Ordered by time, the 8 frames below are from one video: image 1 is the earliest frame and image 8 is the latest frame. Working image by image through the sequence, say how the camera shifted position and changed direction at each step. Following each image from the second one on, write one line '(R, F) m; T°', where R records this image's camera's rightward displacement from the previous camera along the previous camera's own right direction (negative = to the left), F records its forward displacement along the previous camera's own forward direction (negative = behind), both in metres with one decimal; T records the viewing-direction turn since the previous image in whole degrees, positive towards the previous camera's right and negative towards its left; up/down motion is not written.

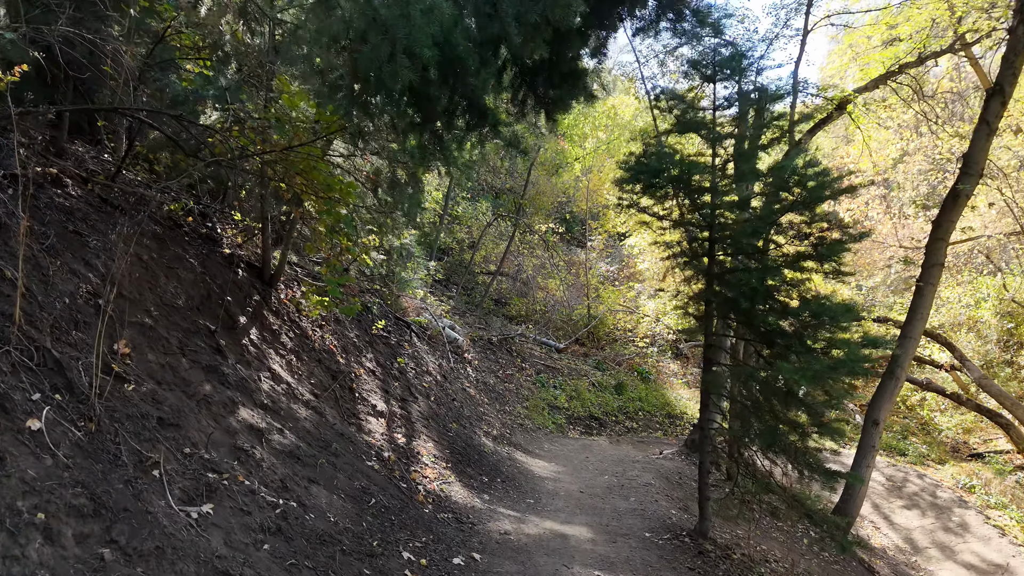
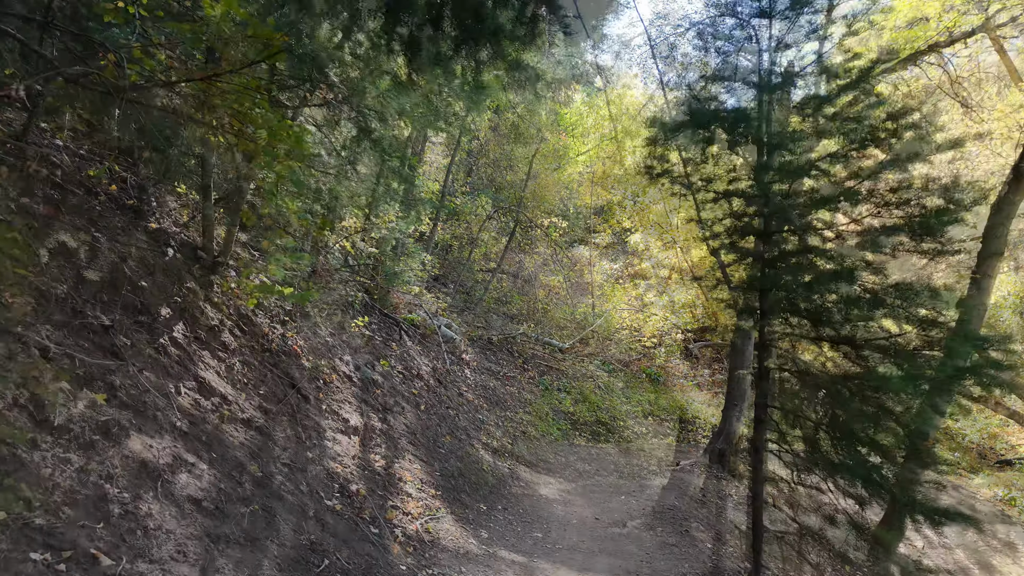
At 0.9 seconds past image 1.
(0.0, +1.6) m; 0°
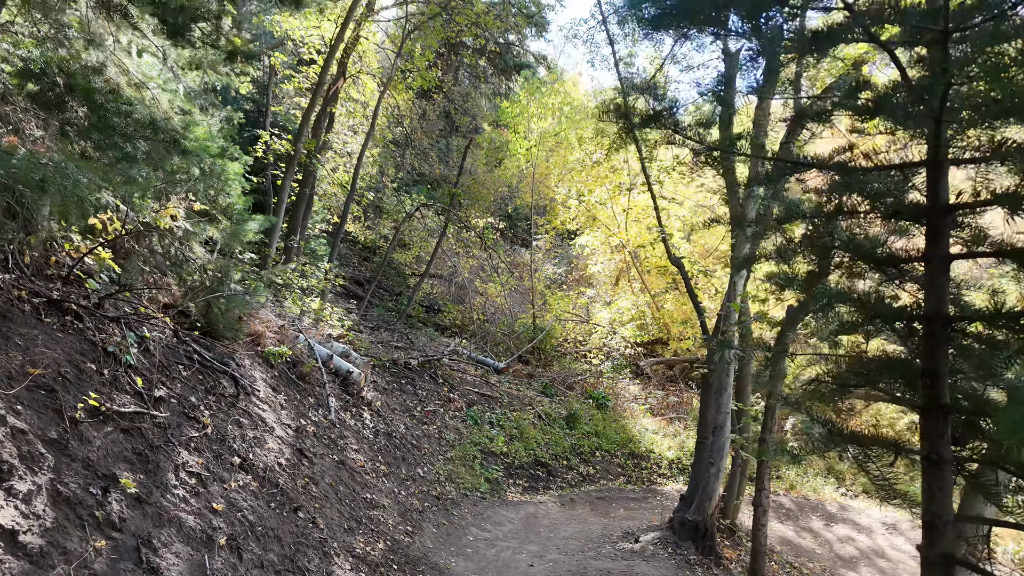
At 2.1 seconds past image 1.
(0.0, +1.4) m; 0°
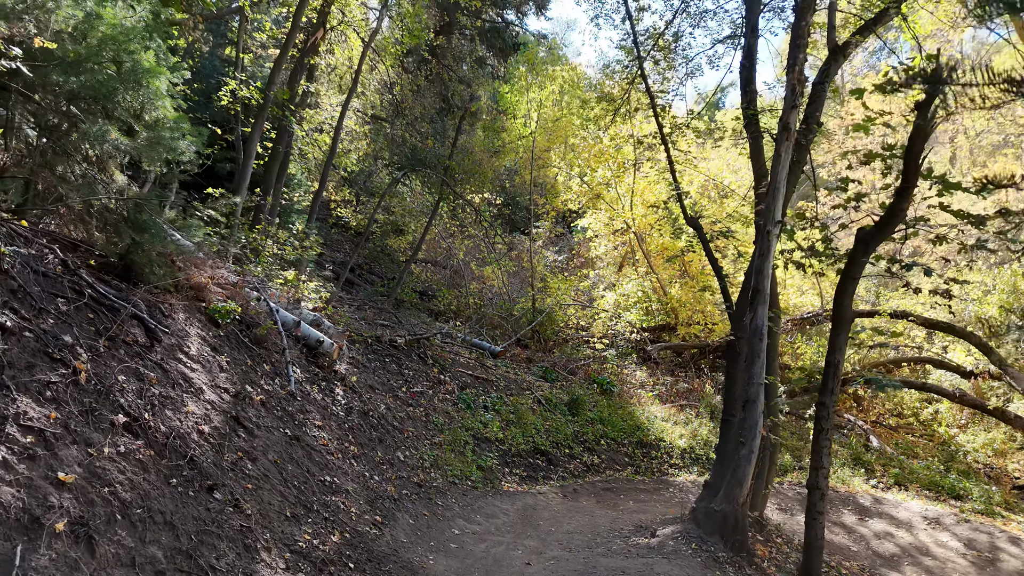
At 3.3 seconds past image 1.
(0.0, +1.2) m; 0°
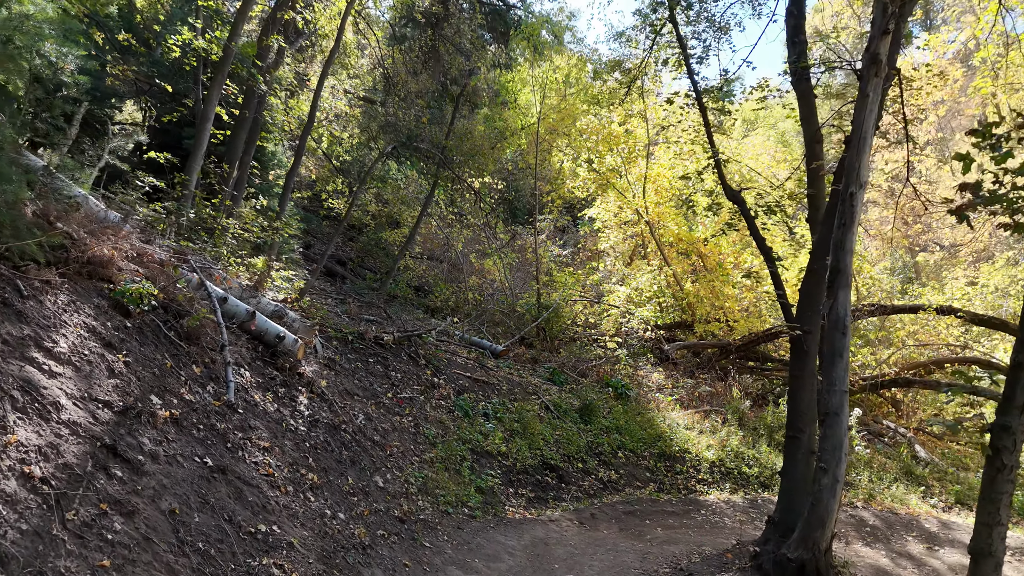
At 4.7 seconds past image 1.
(0.0, +1.5) m; 0°
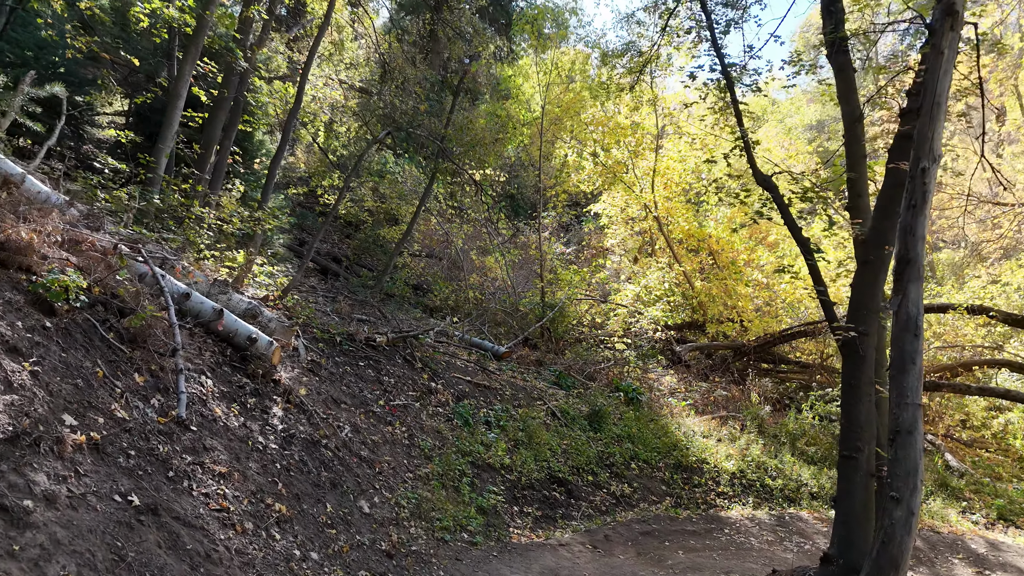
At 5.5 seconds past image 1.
(0.0, +0.8) m; 0°
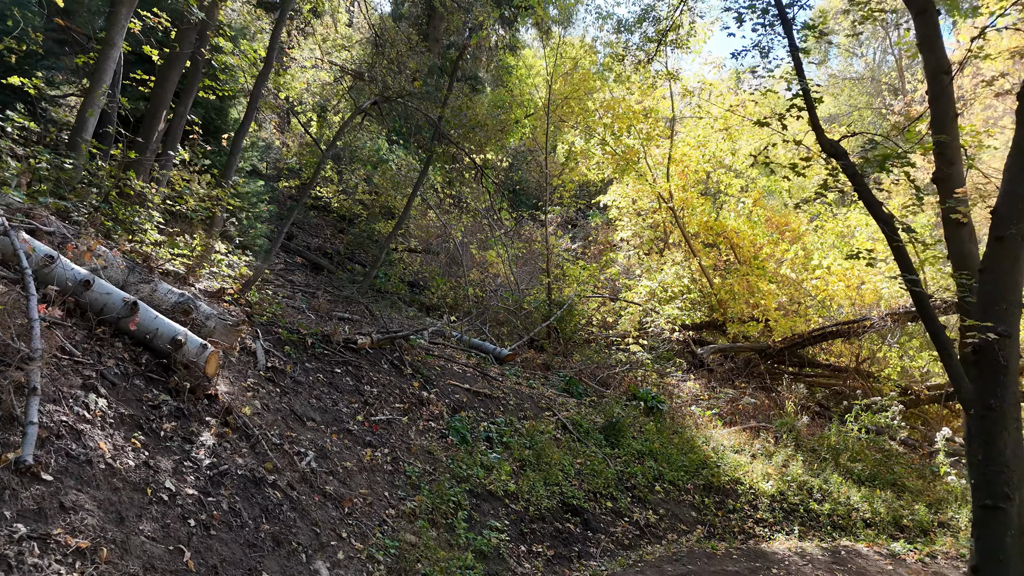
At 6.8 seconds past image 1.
(0.0, +1.3) m; 0°
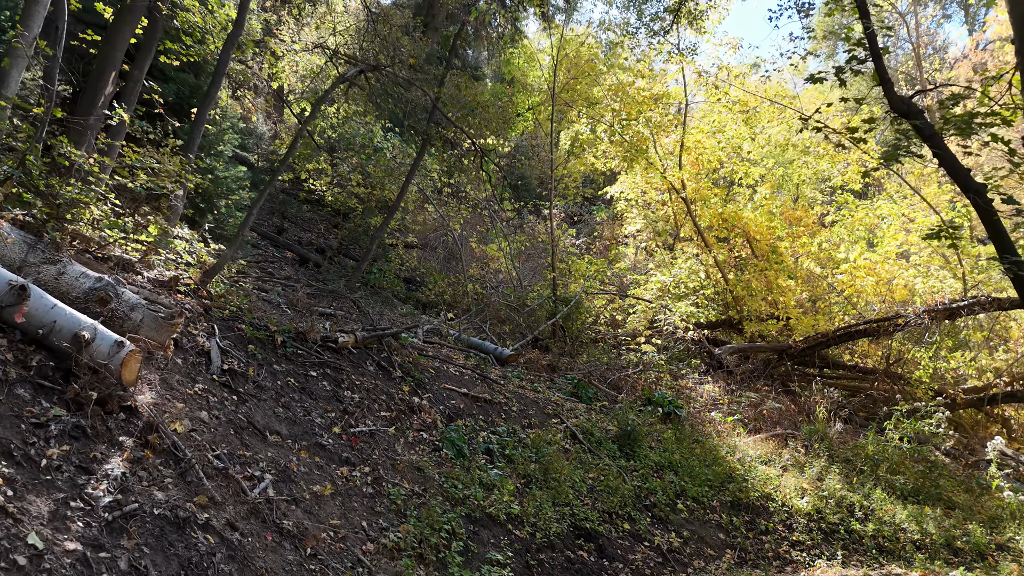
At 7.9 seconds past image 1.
(0.0, +0.9) m; 0°
